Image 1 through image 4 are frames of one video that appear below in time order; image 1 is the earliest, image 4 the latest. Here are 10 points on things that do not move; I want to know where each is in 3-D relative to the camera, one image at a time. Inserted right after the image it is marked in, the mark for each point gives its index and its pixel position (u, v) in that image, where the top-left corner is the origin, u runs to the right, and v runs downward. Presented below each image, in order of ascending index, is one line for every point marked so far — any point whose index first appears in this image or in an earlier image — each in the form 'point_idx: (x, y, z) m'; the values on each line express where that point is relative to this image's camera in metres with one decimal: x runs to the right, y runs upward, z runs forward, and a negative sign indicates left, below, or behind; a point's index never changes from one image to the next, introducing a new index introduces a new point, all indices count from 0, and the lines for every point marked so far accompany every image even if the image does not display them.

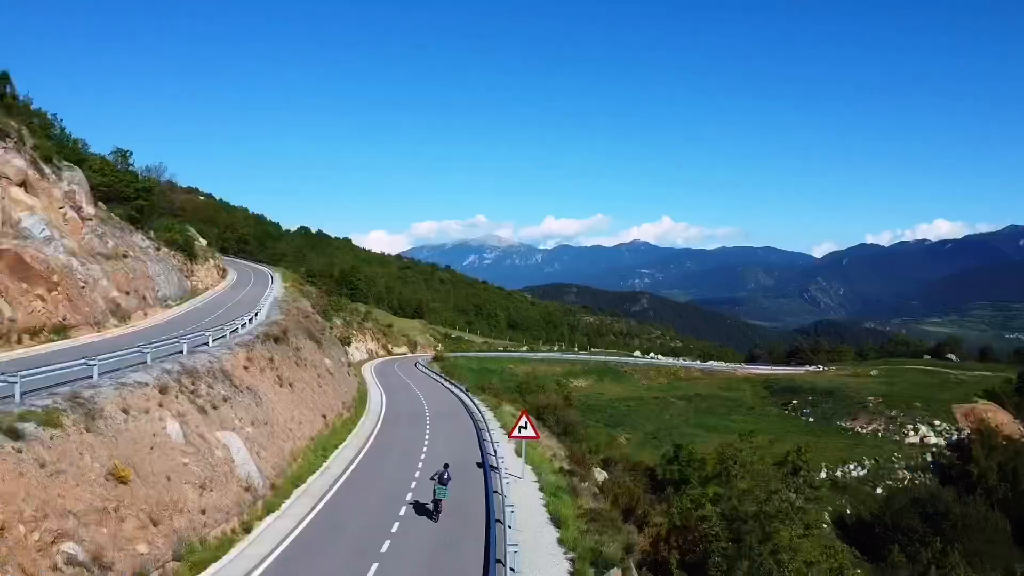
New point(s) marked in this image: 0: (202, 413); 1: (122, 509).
0: (-8.5, -3.4, +15.1) m
1: (-7.5, -4.2, +10.6) m
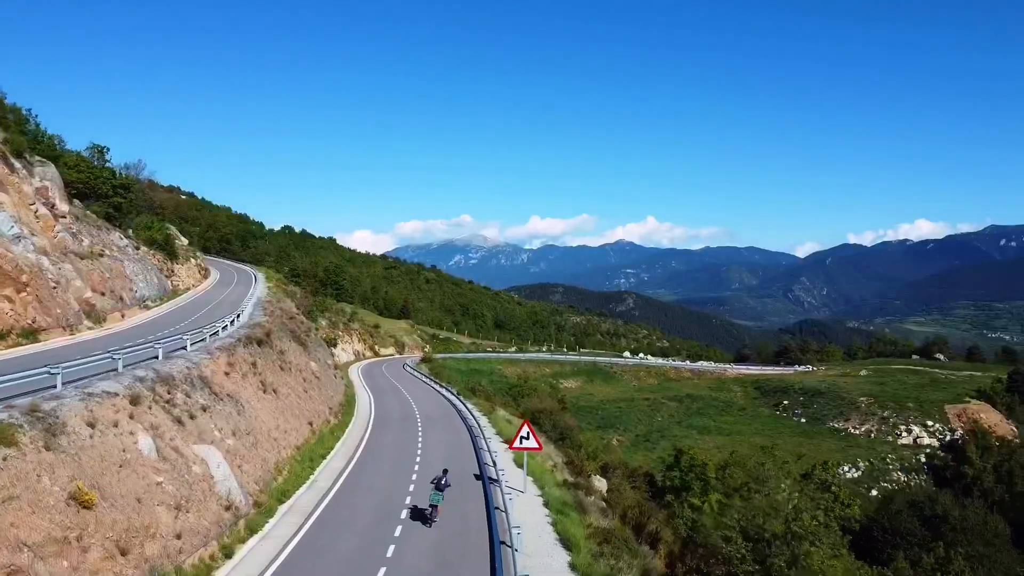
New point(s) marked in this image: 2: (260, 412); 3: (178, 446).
0: (-8.4, -3.4, +14.0) m
1: (-7.3, -4.3, +9.5) m
2: (-8.6, -4.2, +18.9) m
3: (-8.0, -3.8, +13.3) m
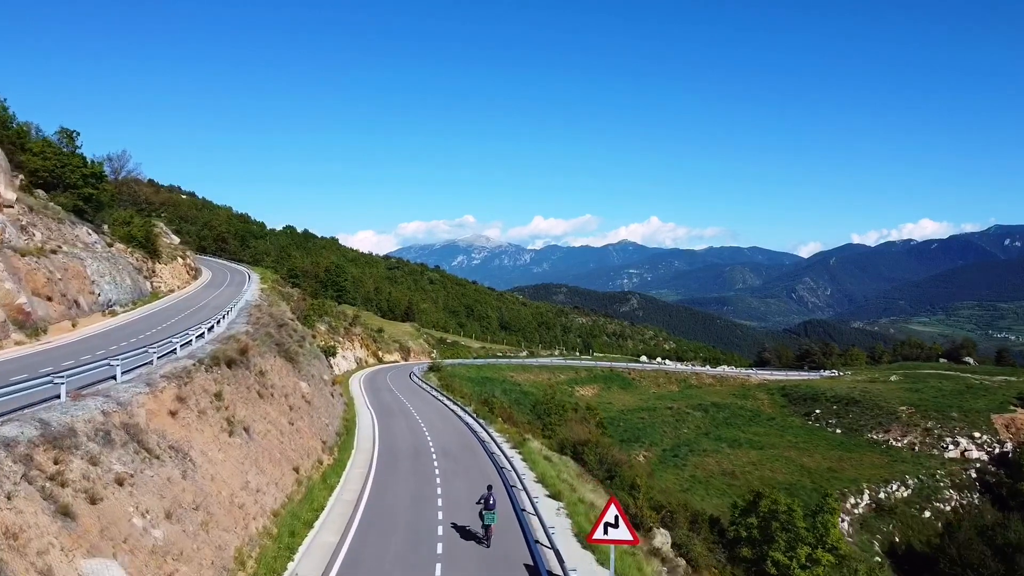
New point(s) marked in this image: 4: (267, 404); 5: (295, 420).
0: (-6.9, -3.6, +8.5) m
1: (-5.9, -4.4, +4.1) m
2: (-7.1, -4.3, +13.5) m
3: (-6.5, -3.9, +7.8) m
4: (-8.3, -3.9, +18.7) m
5: (-7.8, -4.7, +20.0) m
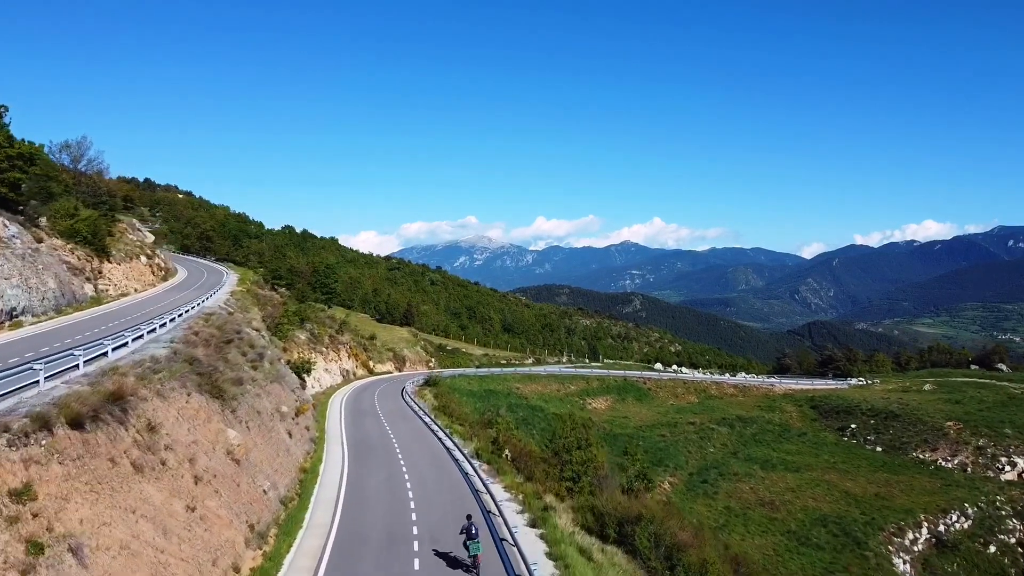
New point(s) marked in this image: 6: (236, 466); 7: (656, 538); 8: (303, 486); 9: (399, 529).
0: (-6.5, -3.8, +1.7) m
1: (-5.4, -4.6, -2.8) m
2: (-6.6, -4.6, +6.6) m
3: (-6.1, -4.1, +1.0) m
4: (-7.8, -4.1, +11.8) m
5: (-7.3, -5.0, +13.1) m
6: (-7.7, -5.0, +15.6) m
7: (+4.3, -7.5, +17.1) m
8: (-7.3, -6.9, +19.6) m
9: (-3.4, -7.1, +16.8) m
